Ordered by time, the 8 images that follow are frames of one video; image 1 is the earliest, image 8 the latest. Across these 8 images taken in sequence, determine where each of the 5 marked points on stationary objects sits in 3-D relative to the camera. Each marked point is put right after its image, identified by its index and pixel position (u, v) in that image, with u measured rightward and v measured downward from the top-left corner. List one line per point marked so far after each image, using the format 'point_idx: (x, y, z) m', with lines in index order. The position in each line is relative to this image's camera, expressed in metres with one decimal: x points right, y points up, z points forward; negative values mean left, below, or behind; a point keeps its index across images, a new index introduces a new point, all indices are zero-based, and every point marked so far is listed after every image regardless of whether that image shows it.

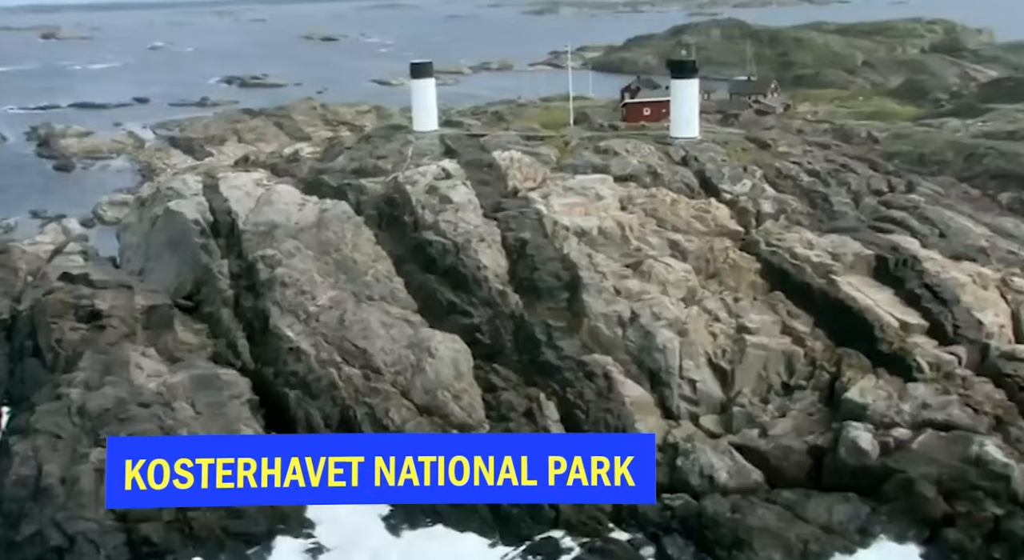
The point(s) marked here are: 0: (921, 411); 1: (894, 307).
0: (+6.6, -2.2, +14.8) m
1: (+7.1, -0.5, +16.8) m
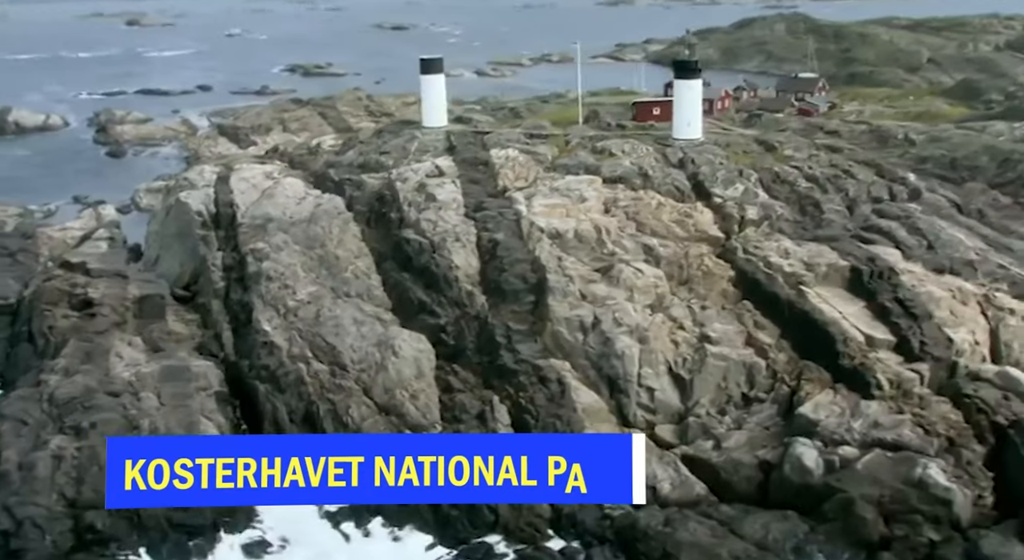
0: (+5.7, -2.4, +14.3) m
1: (+6.4, -0.7, +16.3) m
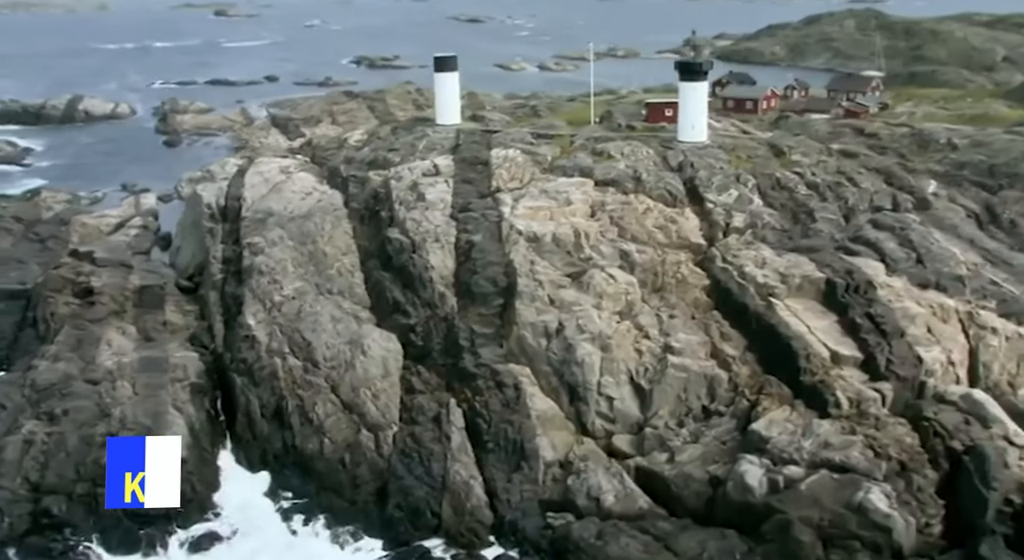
0: (+4.7, -2.6, +13.9) m
1: (+5.6, -1.0, +15.9) m
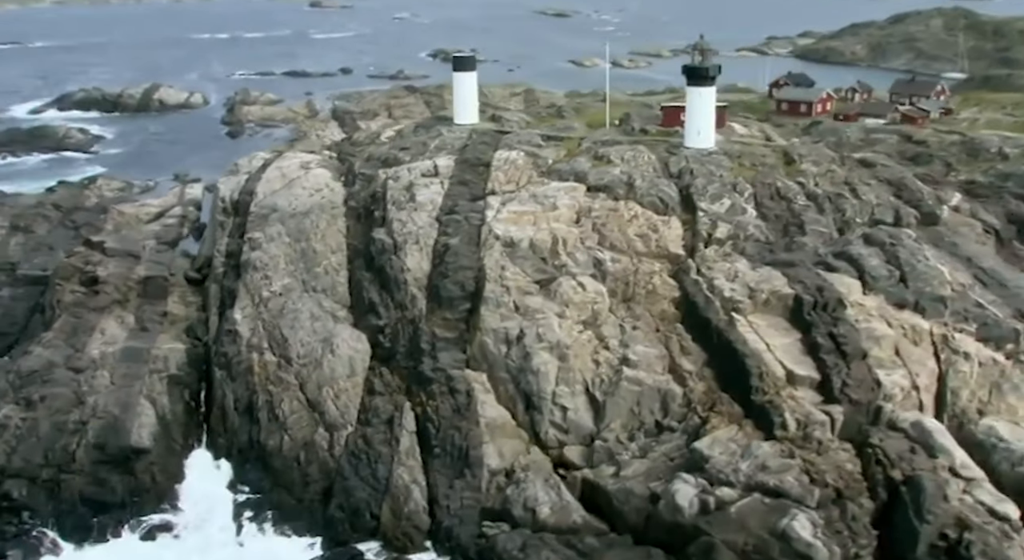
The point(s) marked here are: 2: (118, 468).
0: (+3.7, -2.9, +13.6) m
1: (+4.8, -1.3, +15.4) m
2: (-7.7, -3.6, +17.2) m
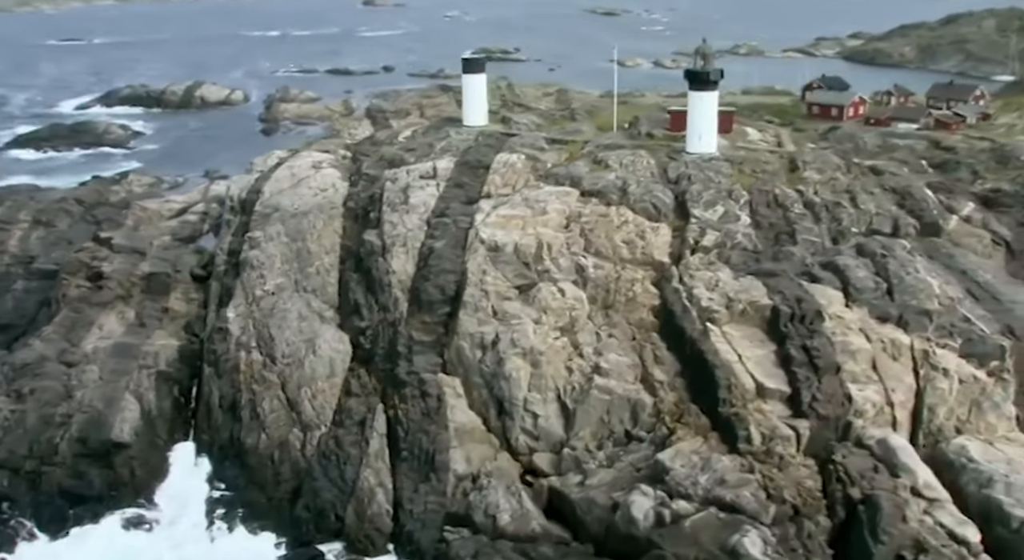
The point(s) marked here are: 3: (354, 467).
0: (+3.0, -3.1, +13.4) m
1: (+4.2, -1.5, +15.2) m
2: (-8.2, -3.6, +17.6) m
3: (-2.8, -3.3, +15.9) m
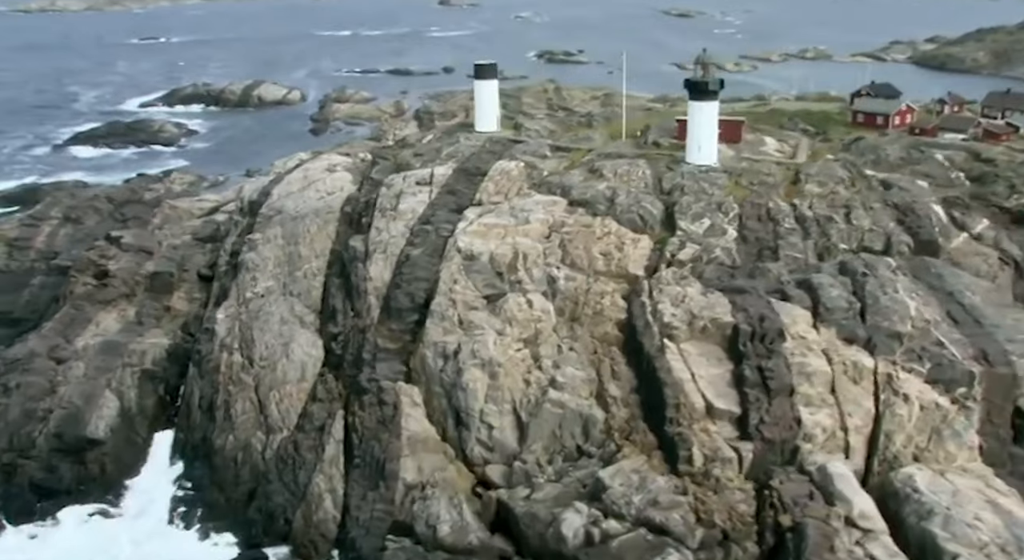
0: (+2.0, -3.3, +13.2) m
1: (+3.4, -1.8, +14.9) m
2: (-8.9, -3.6, +18.1) m
3: (-3.6, -3.4, +16.2) m
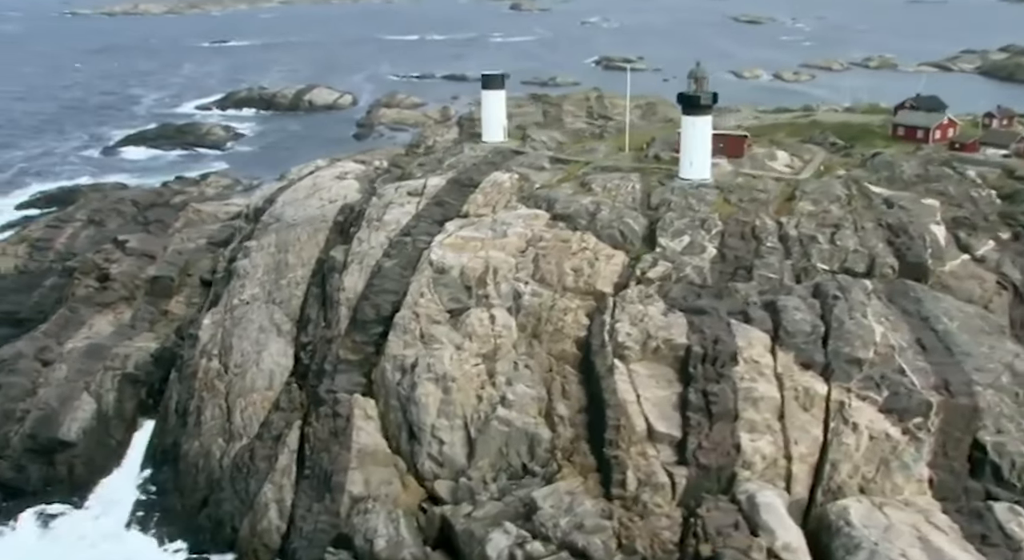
0: (+0.9, -3.6, +13.1) m
1: (+2.4, -2.1, +14.7) m
2: (-9.7, -3.7, +18.7) m
3: (-4.5, -3.6, +16.4) m
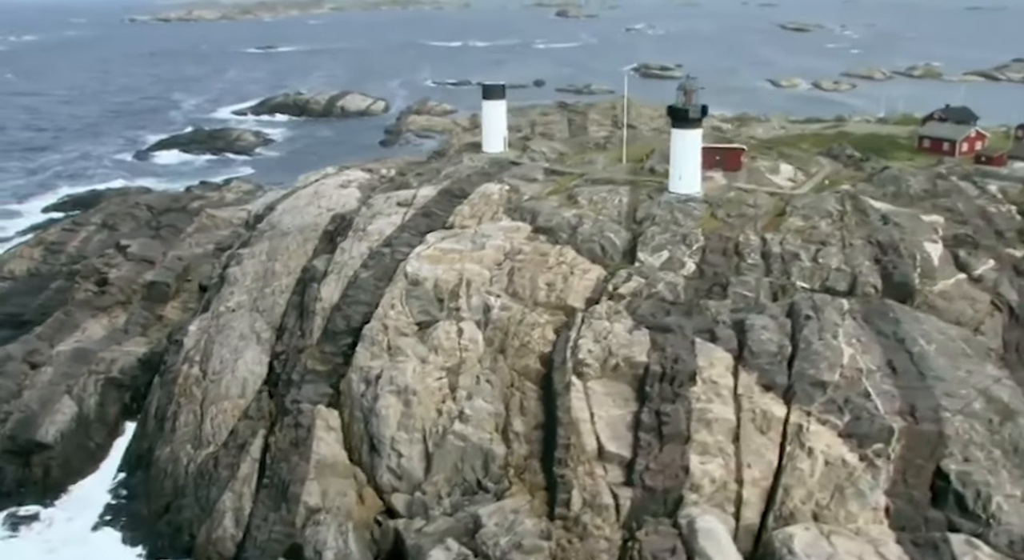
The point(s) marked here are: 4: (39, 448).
0: (+0.1, -3.9, +13.0) m
1: (+1.6, -2.4, +14.5) m
2: (-10.3, -3.8, +19.0) m
3: (-5.3, -3.8, +16.5) m
4: (-9.9, -3.6, +19.0) m
